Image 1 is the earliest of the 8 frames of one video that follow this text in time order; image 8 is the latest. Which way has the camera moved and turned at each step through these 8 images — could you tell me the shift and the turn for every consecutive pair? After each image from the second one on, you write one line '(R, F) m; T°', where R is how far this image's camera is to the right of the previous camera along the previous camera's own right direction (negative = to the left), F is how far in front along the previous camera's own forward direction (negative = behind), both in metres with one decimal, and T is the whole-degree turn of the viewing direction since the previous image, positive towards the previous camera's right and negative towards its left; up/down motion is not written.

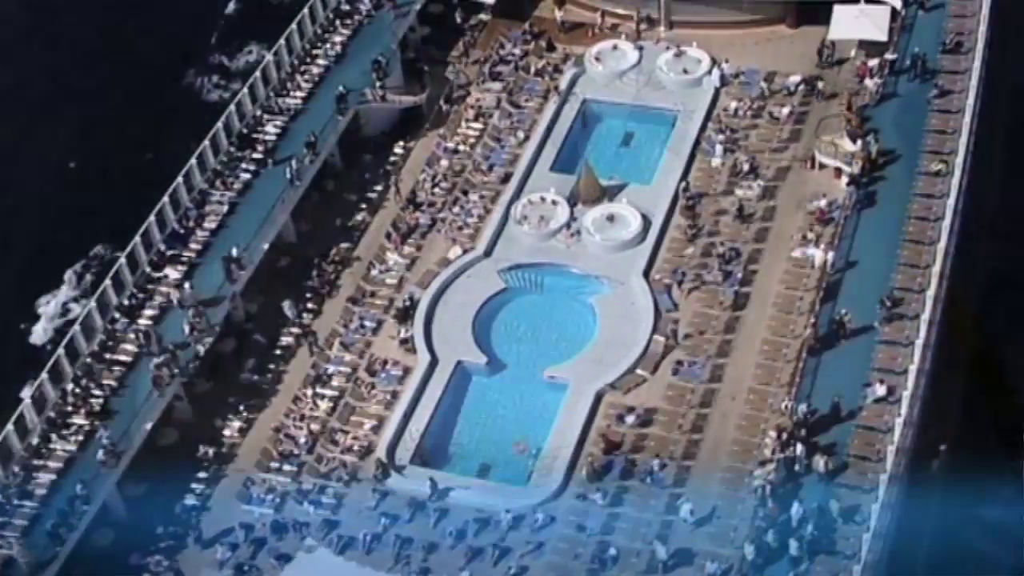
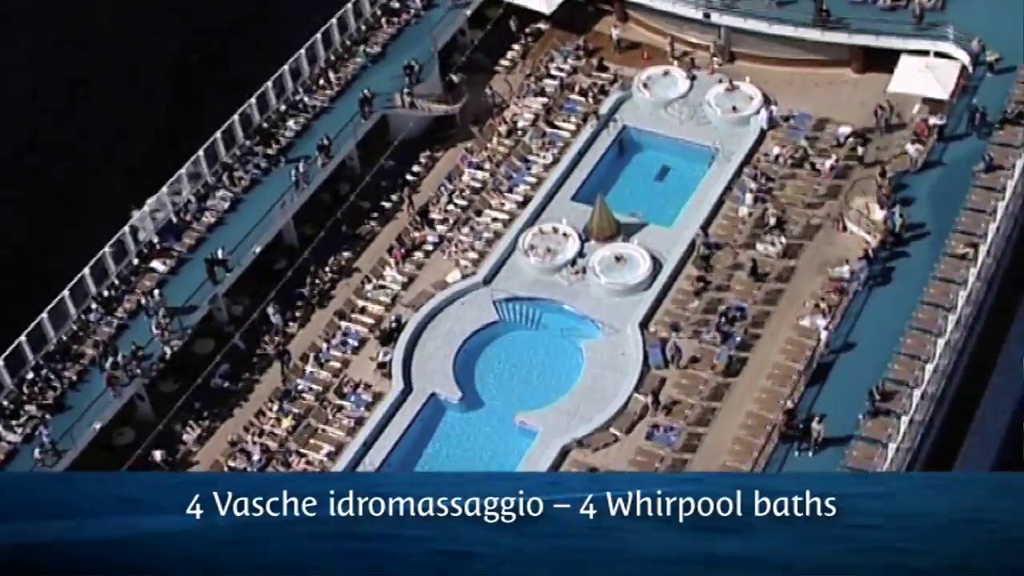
(+6.4, +2.4) m; -7°
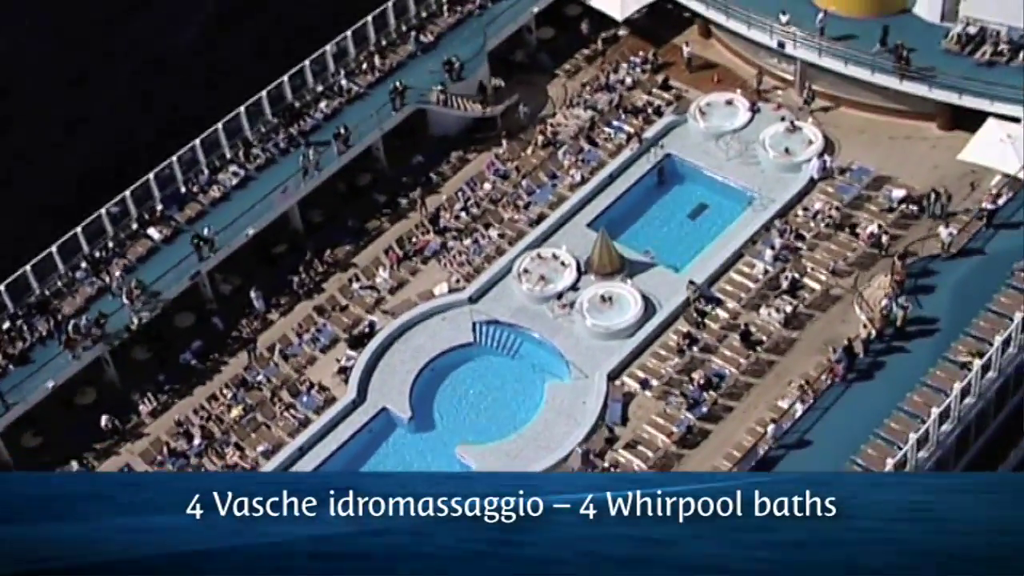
(+10.4, +4.0) m; -13°
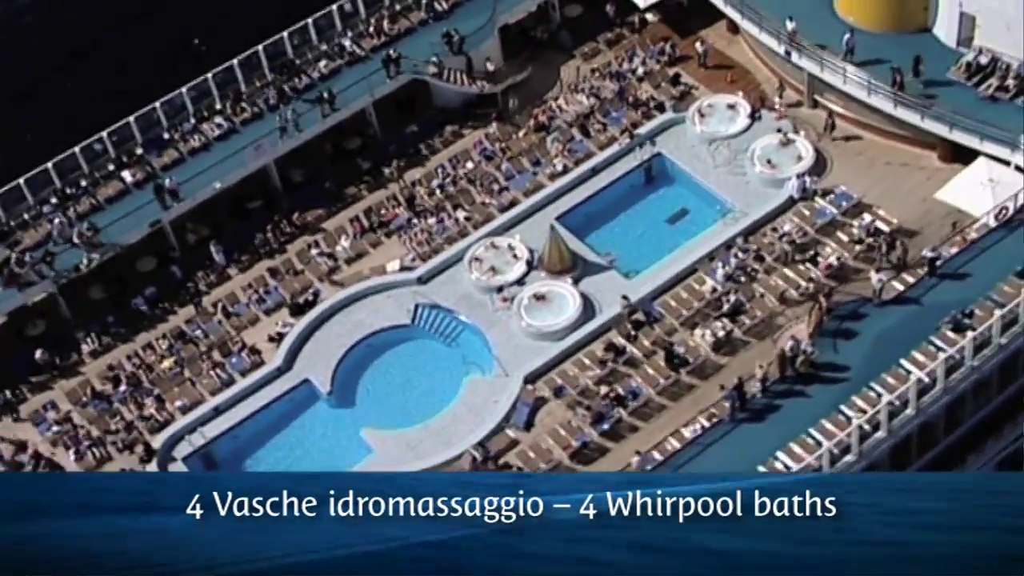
(+8.9, +1.6) m; -10°
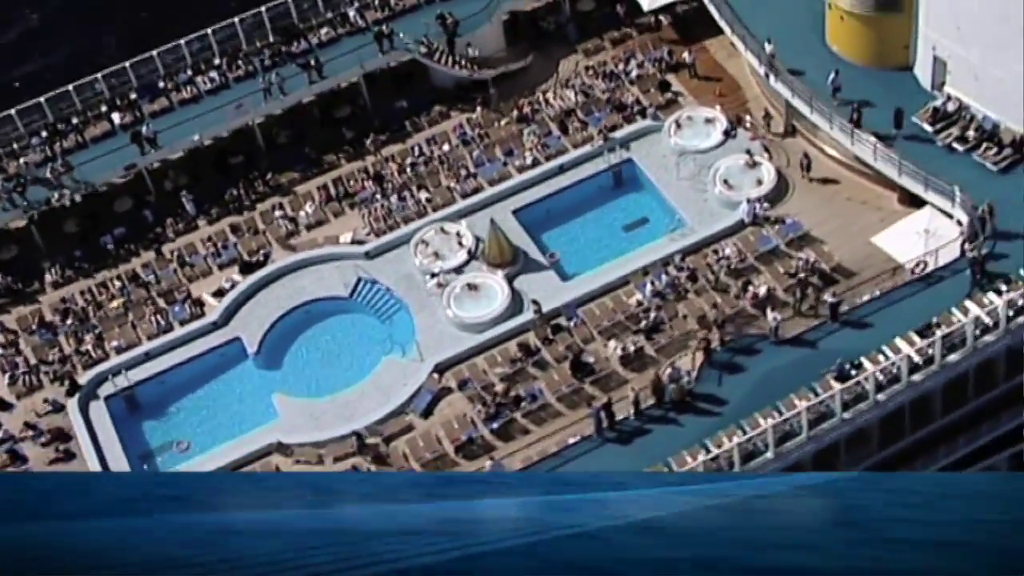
(+7.4, +0.1) m; -7°
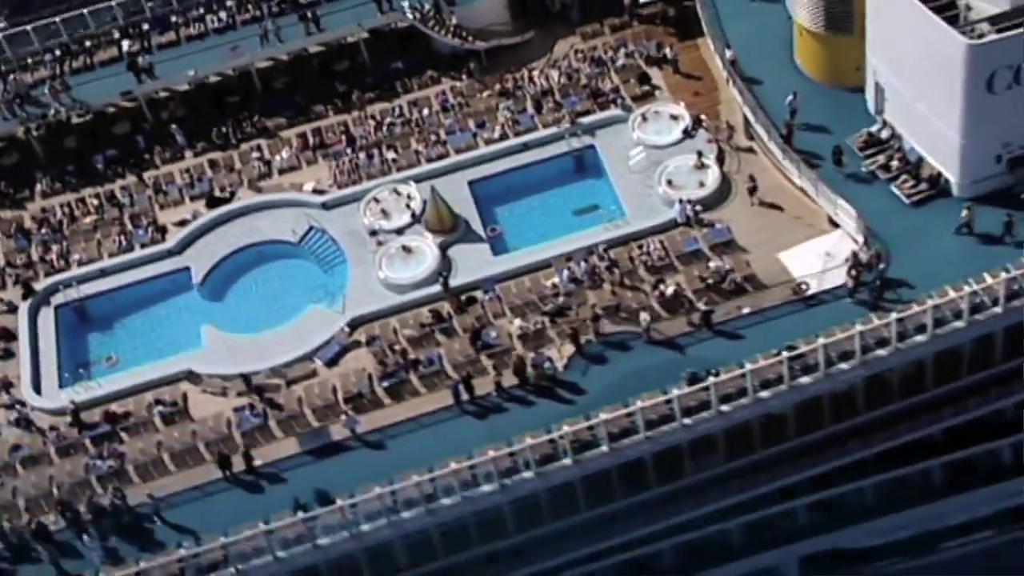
(+8.0, -0.9) m; -8°
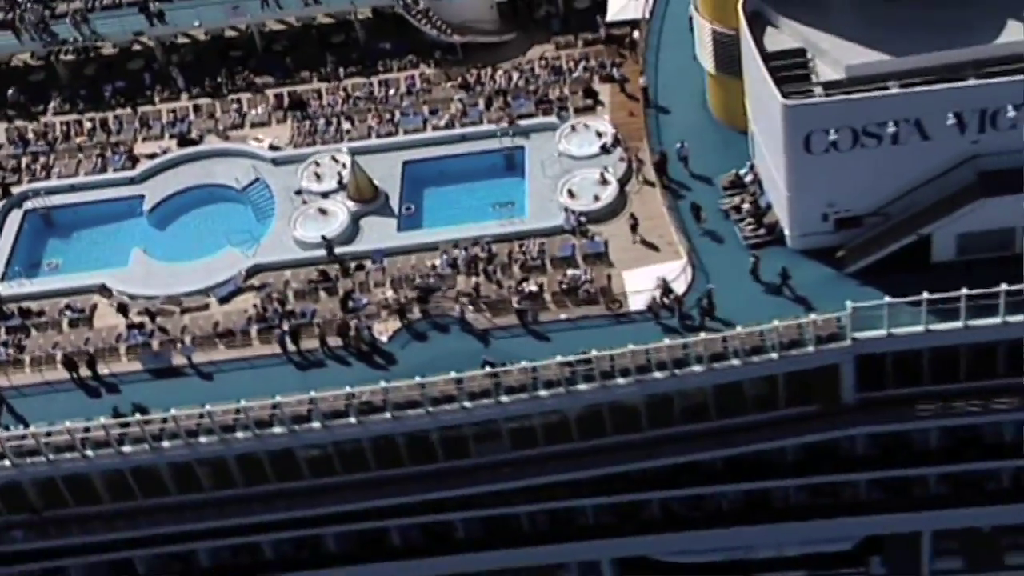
(+11.2, -2.7) m; -10°
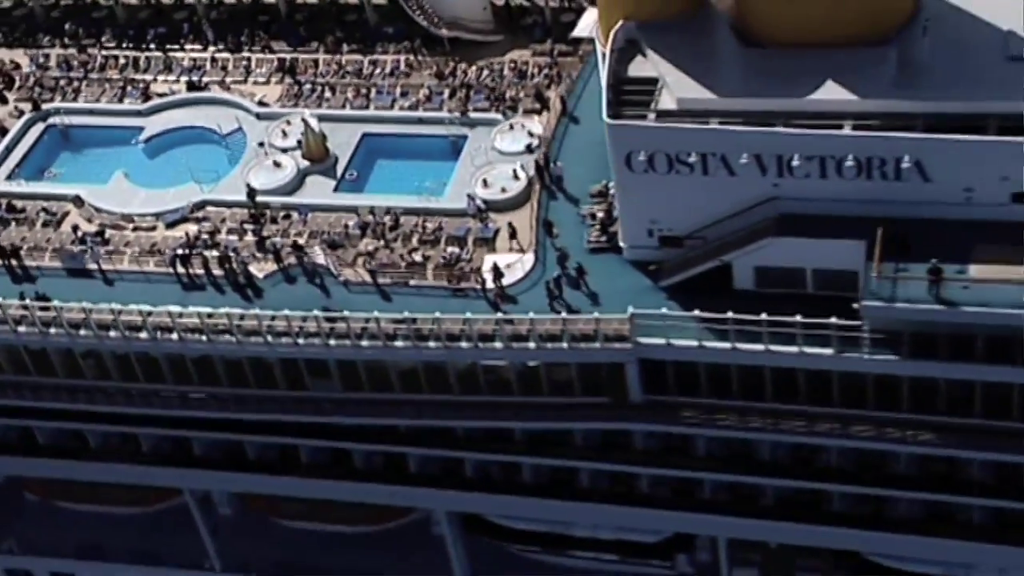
(+11.8, -4.3) m; -9°
